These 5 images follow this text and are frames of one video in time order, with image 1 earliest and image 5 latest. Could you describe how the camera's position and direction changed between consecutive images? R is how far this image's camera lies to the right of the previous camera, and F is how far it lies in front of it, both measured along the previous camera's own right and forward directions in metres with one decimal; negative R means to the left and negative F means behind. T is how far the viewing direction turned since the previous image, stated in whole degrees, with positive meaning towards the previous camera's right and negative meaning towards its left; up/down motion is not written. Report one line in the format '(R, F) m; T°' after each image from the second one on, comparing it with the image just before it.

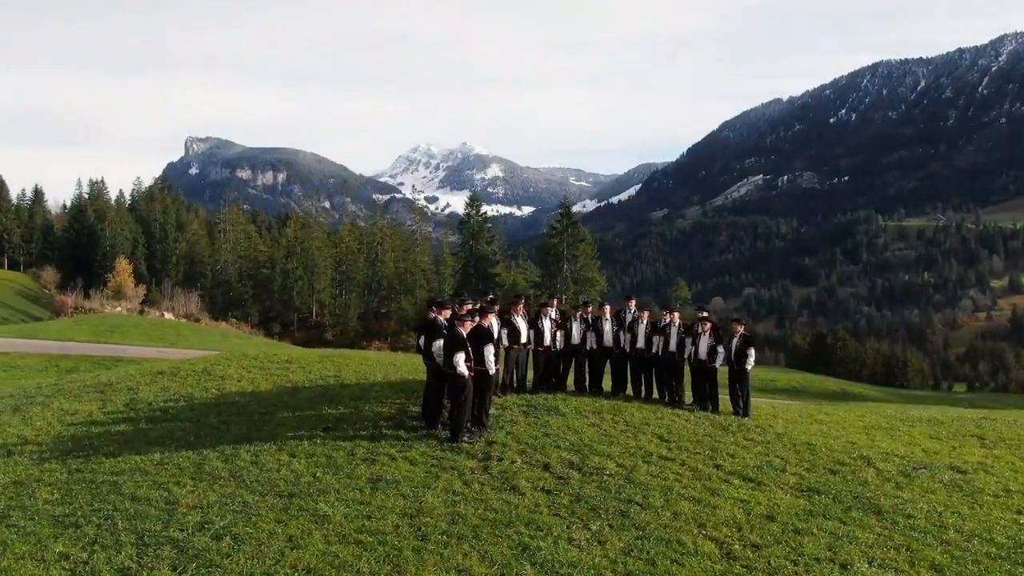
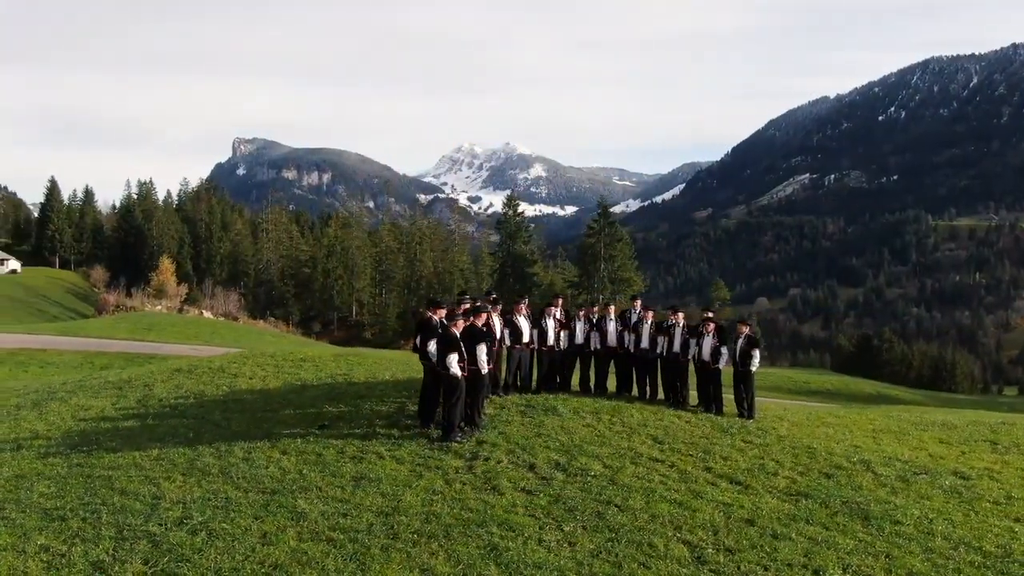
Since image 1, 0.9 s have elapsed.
(+1.3, +0.1) m; -2°
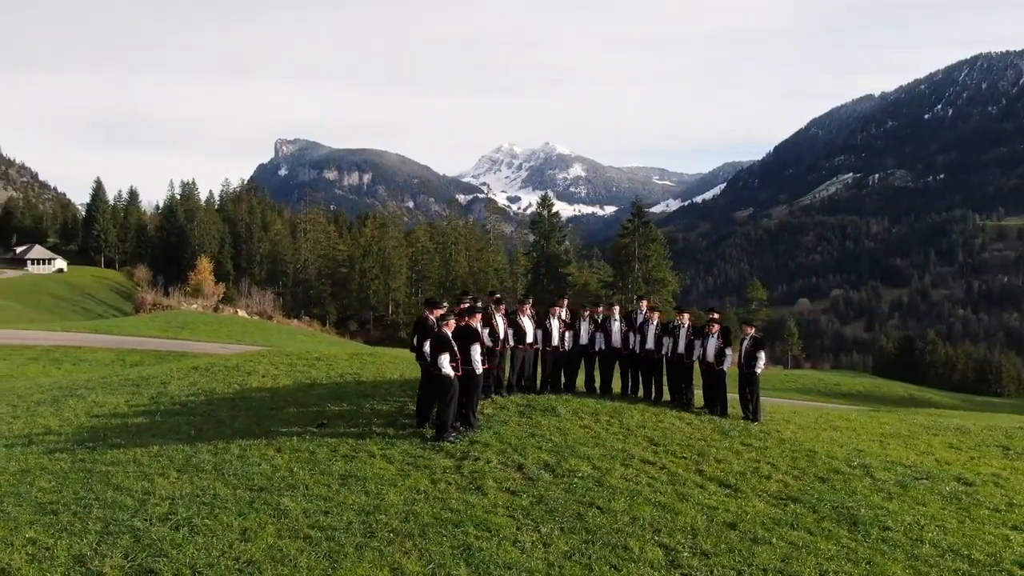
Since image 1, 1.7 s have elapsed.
(+1.2, 0.0) m; -2°
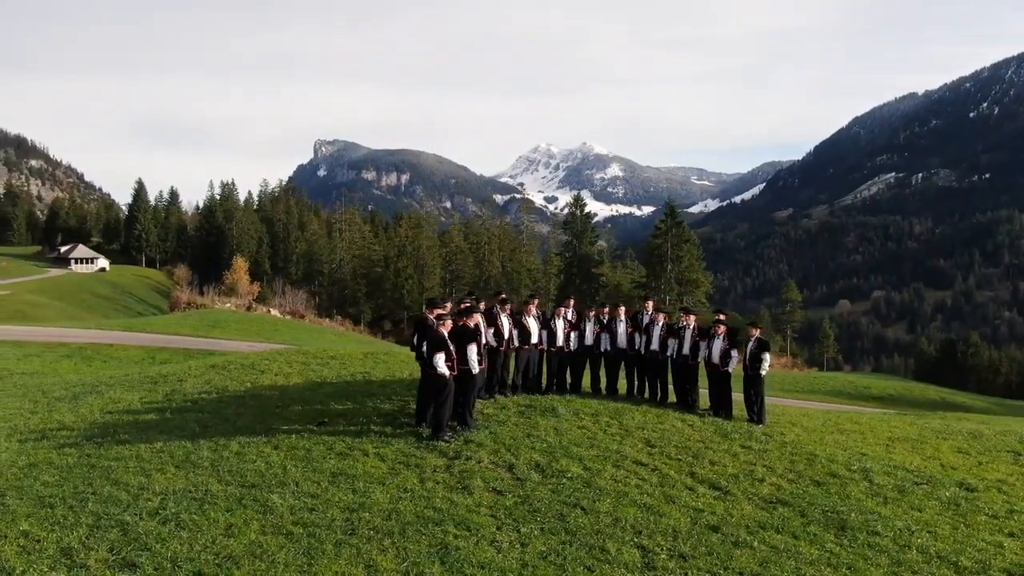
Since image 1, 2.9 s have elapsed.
(+1.1, -0.1) m; -2°
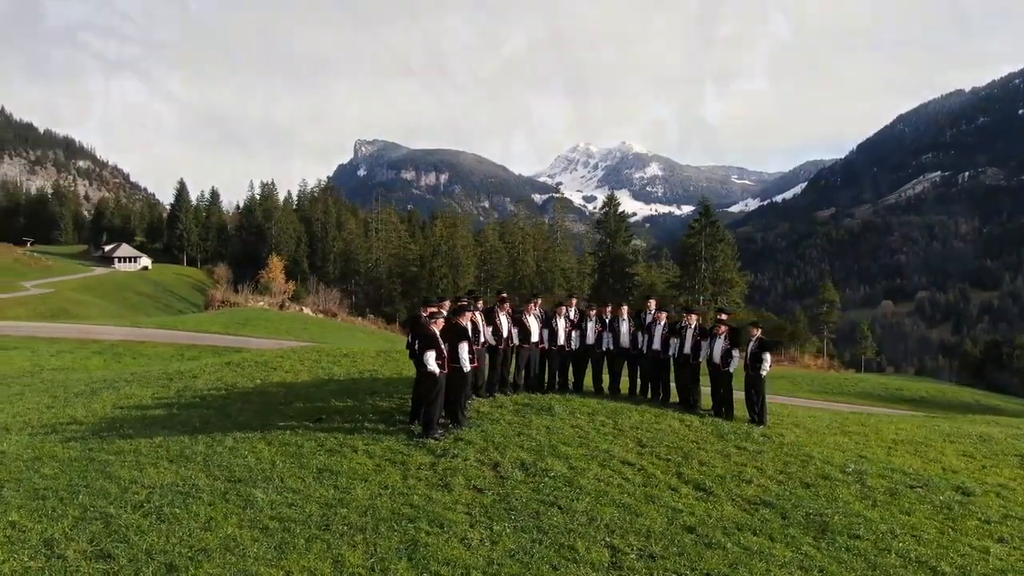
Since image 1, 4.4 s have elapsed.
(+1.3, 0.0) m; -2°
